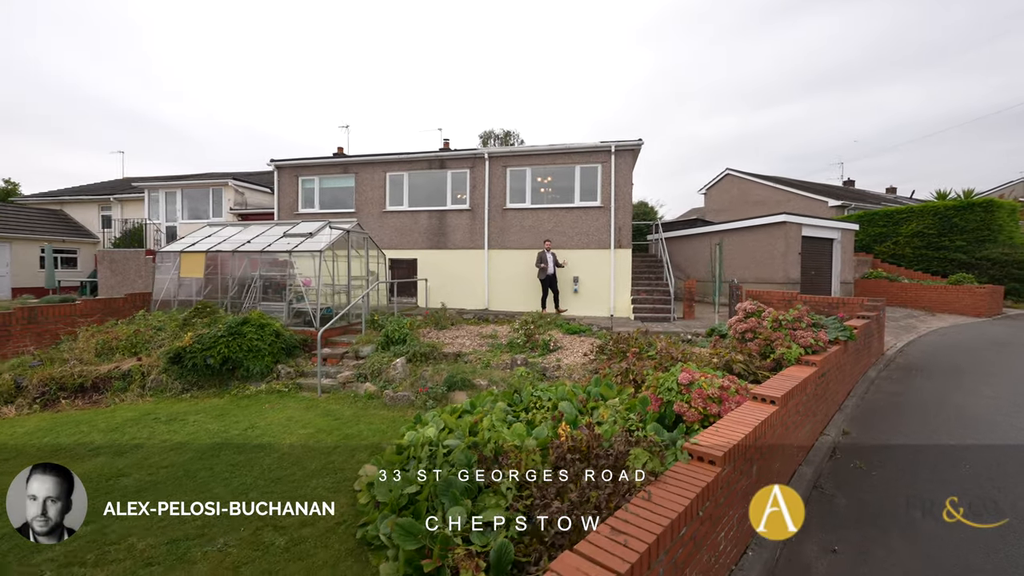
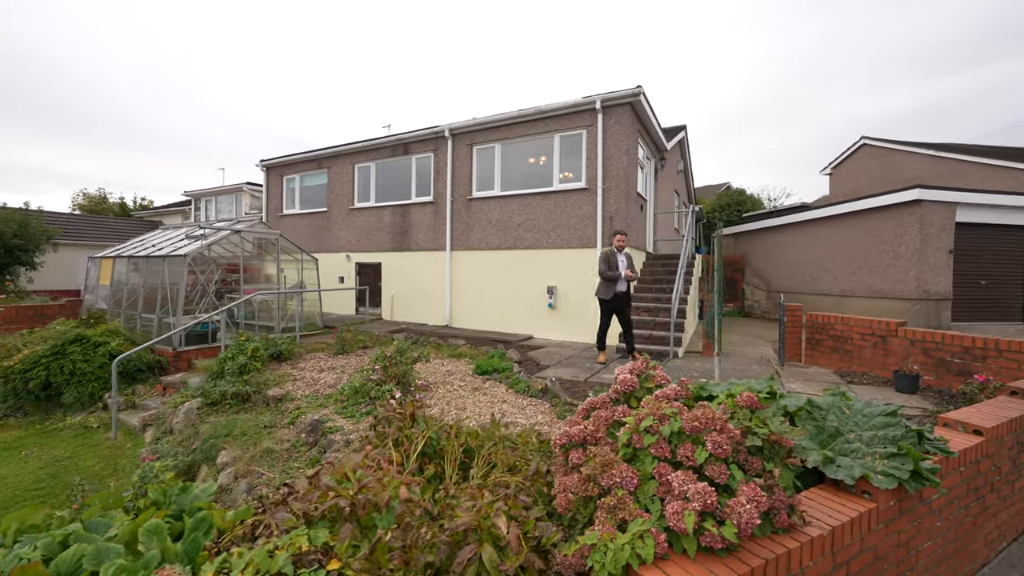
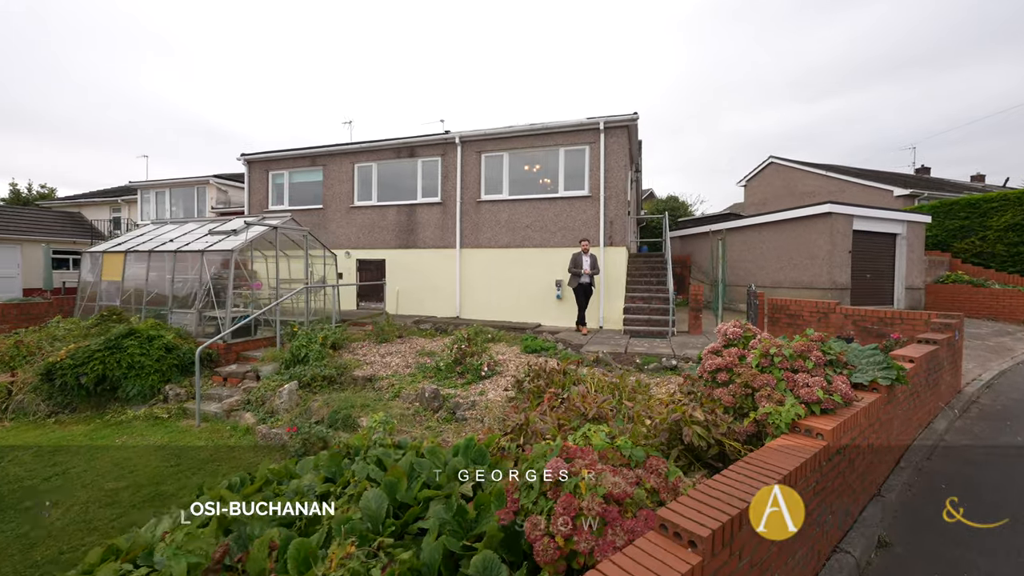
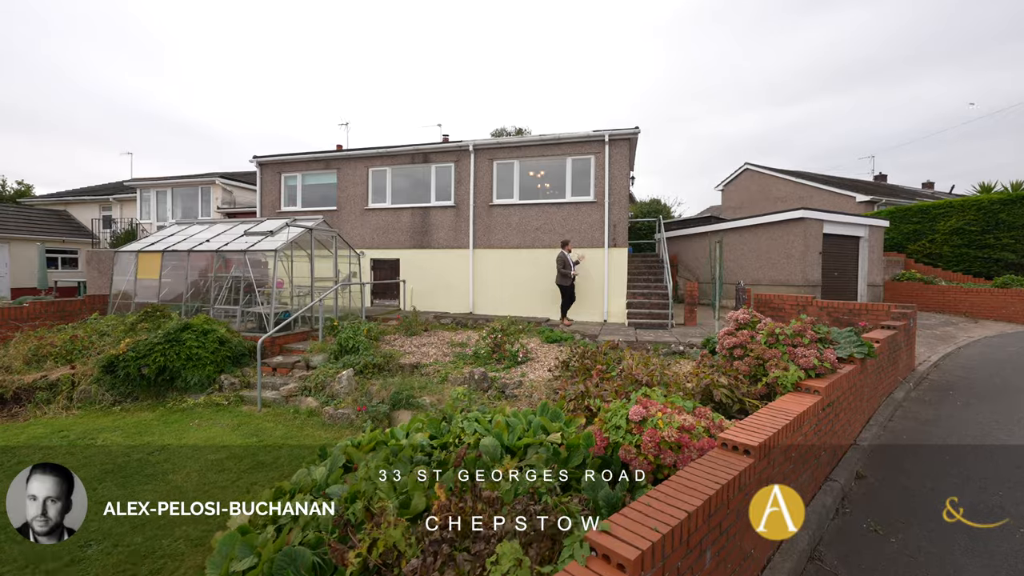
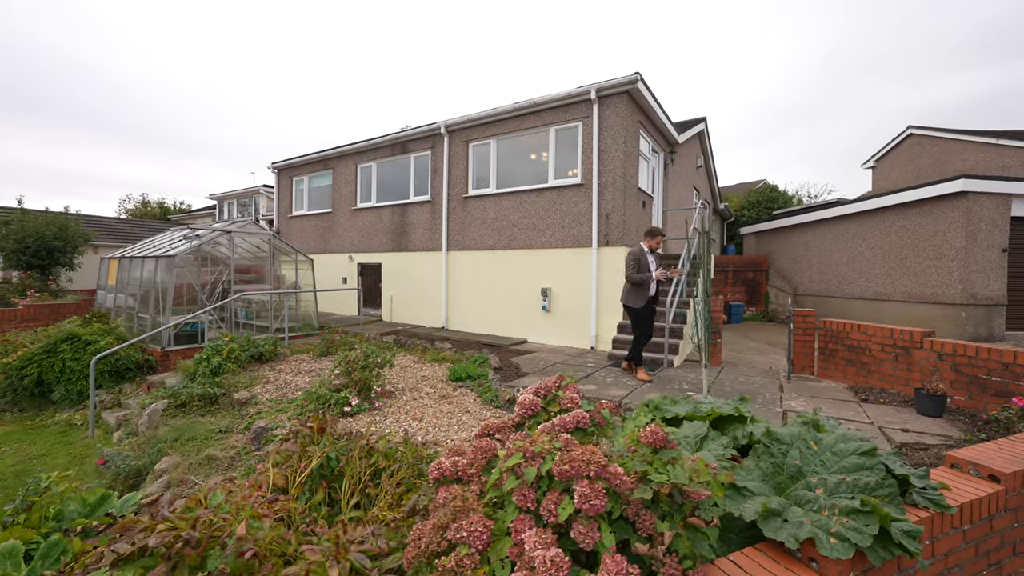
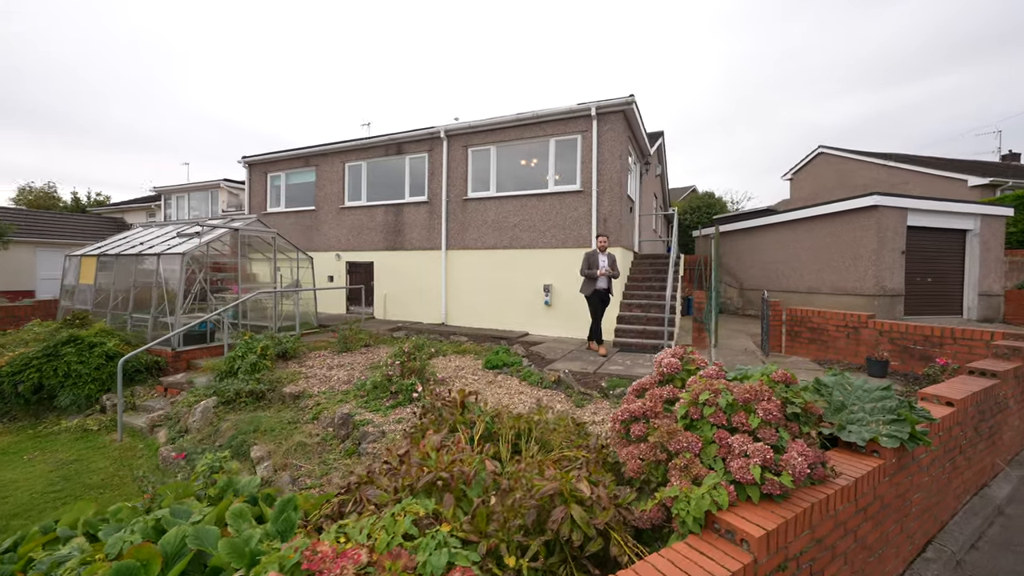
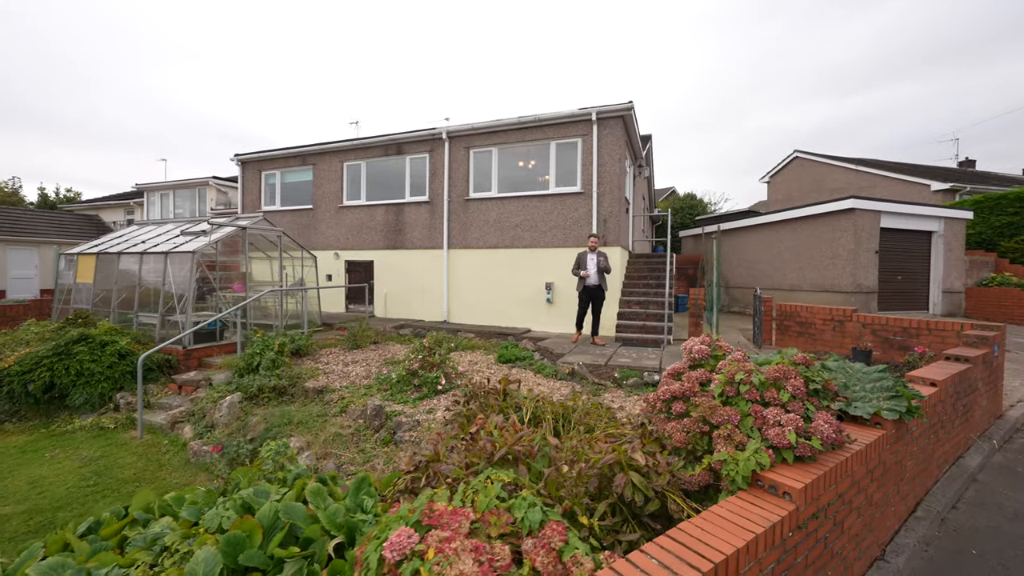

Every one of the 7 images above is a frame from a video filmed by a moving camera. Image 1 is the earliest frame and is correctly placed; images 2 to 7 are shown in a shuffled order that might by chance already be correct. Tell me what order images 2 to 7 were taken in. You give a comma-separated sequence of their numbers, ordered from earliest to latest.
4, 3, 7, 6, 2, 5
